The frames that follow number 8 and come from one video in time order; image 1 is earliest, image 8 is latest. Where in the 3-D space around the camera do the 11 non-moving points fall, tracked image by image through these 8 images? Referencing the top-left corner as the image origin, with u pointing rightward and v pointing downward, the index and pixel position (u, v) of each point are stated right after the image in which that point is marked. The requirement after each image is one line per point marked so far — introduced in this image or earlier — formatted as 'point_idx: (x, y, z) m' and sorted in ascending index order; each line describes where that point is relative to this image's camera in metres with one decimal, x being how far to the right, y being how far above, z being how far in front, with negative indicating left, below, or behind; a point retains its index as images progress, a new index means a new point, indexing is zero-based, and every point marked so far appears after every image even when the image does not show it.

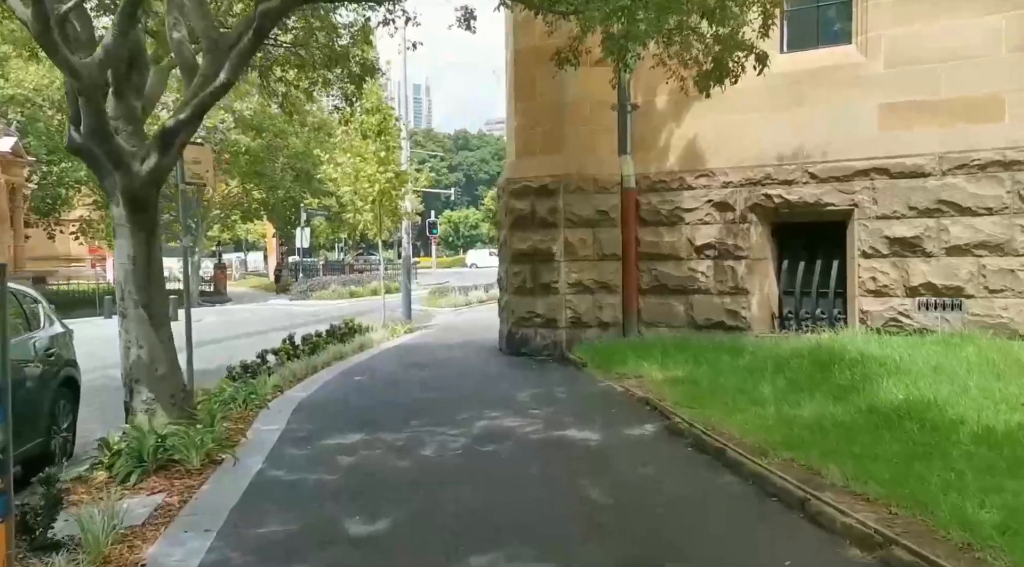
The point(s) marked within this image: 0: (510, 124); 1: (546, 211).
0: (0.0, +2.3, +13.0) m
1: (+0.5, +1.0, +12.1) m
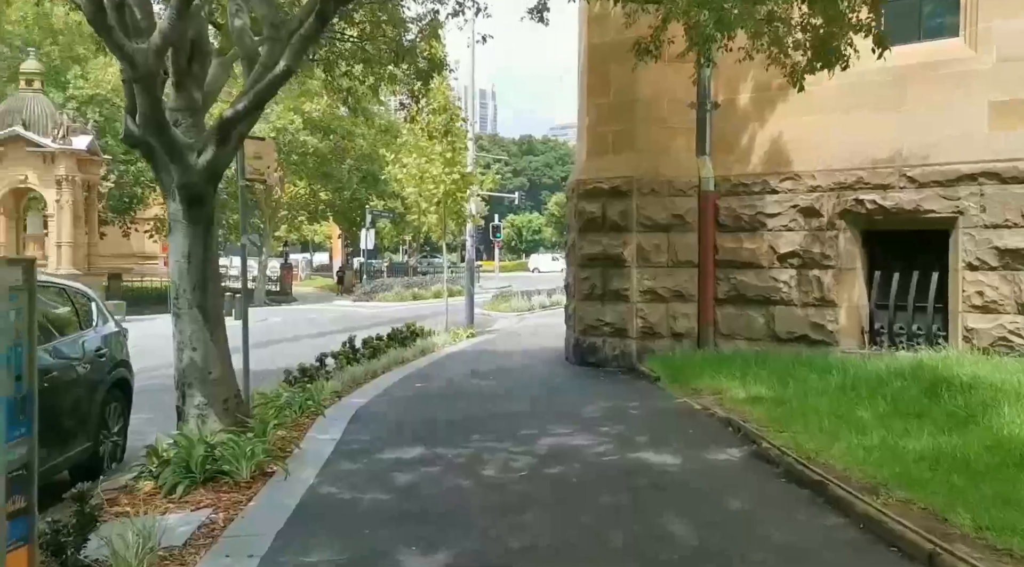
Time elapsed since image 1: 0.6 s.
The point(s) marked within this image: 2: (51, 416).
0: (+1.0, +2.2, +12.5) m
1: (+1.4, +0.9, +11.5) m
2: (-3.3, -1.0, +6.5) m
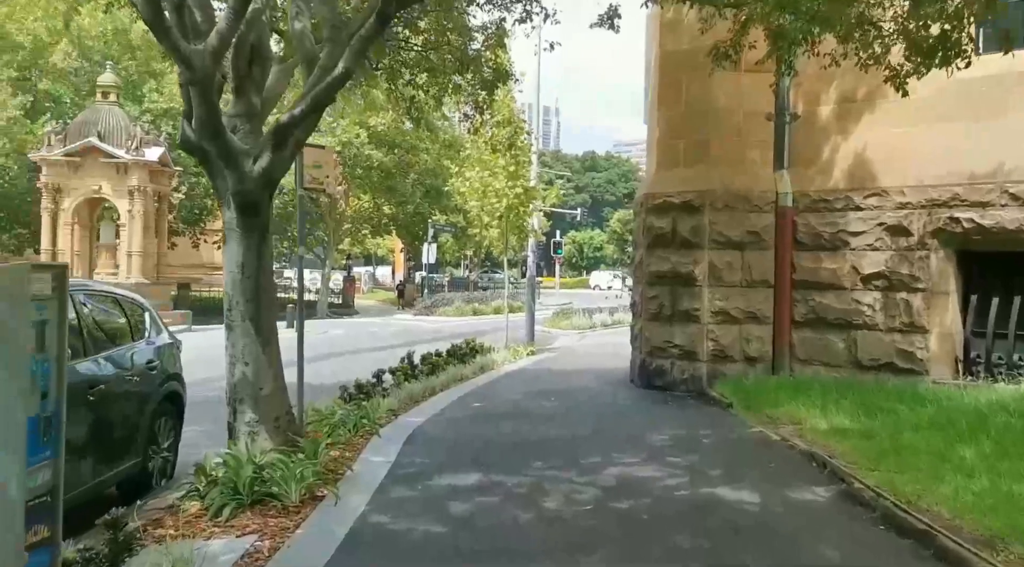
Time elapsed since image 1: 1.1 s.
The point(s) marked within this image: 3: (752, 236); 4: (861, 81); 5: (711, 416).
0: (+1.9, +2.0, +12.0) m
1: (+2.2, +0.6, +11.0) m
2: (-2.9, -1.0, +6.3) m
3: (+2.9, +0.6, +10.8) m
4: (+4.1, +2.3, +10.4) m
5: (+2.1, -1.4, +9.4) m
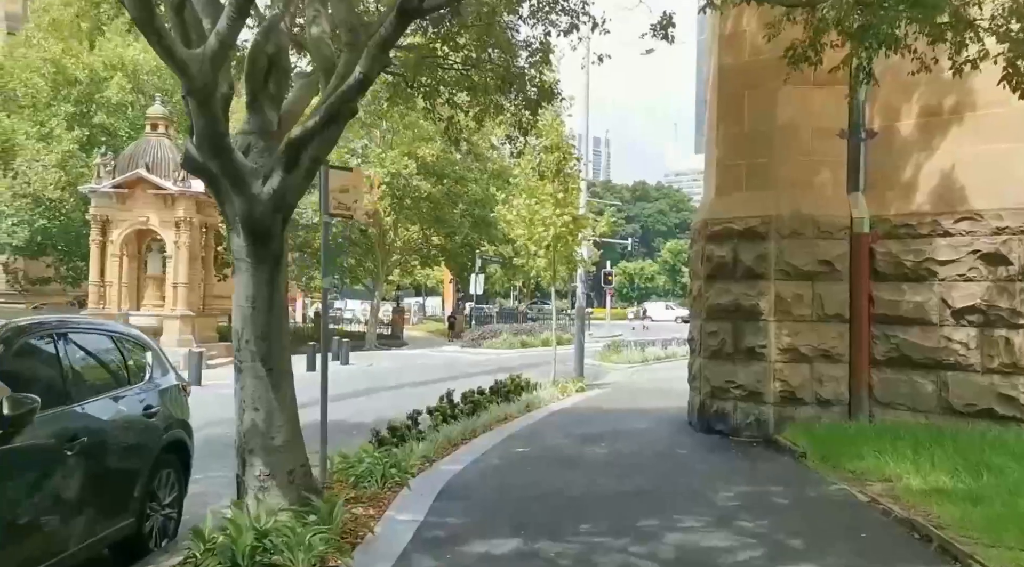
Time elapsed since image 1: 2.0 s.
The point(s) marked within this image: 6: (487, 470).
0: (+2.5, +1.6, +11.0) m
1: (+2.7, +0.3, +10.0) m
2: (-2.6, -1.2, +5.5) m
3: (+3.4, +0.2, +9.7) m
4: (+4.5, +2.0, +9.3) m
5: (+2.5, -1.7, +8.3) m
6: (-0.2, -1.8, +8.7) m
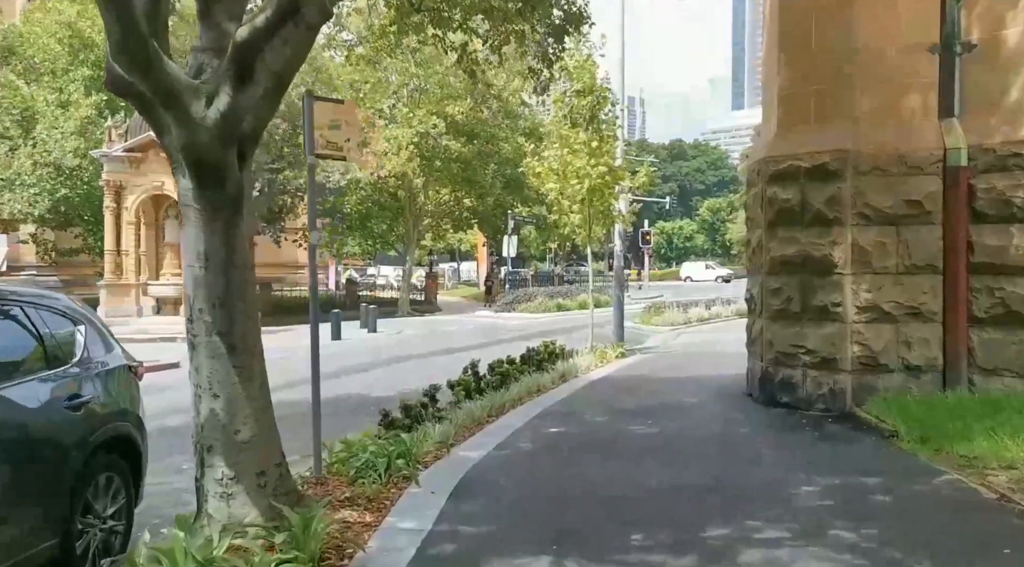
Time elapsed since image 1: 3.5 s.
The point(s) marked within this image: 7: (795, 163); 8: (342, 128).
0: (+2.7, +2.1, +9.5) m
1: (+3.0, +0.8, +8.4) m
2: (-2.5, -1.0, +4.3) m
3: (+3.7, +0.7, +8.2) m
4: (+4.7, +2.5, +7.6) m
5: (+2.7, -1.3, +6.8) m
6: (0.0, -1.4, +7.4) m
7: (+2.7, +1.2, +8.7) m
8: (-1.3, +1.2, +6.9) m
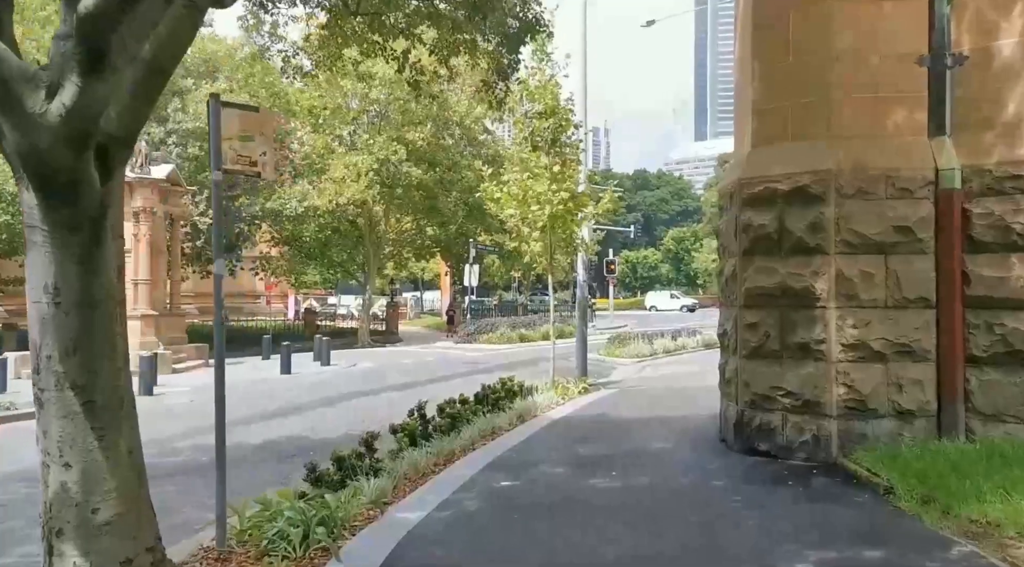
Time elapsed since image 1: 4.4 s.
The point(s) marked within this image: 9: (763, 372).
0: (+2.2, +1.8, +8.7) m
1: (+2.5, +0.5, +7.6) m
2: (-2.8, -1.2, +3.2) m
3: (+3.2, +0.4, +7.4) m
4: (+4.3, +2.2, +7.0) m
5: (+2.4, -1.5, +6.0) m
6: (-0.4, -1.7, +6.4) m
7: (+2.3, +0.9, +7.9) m
8: (-1.7, +1.0, +5.9) m
9: (+2.2, -0.8, +7.9) m
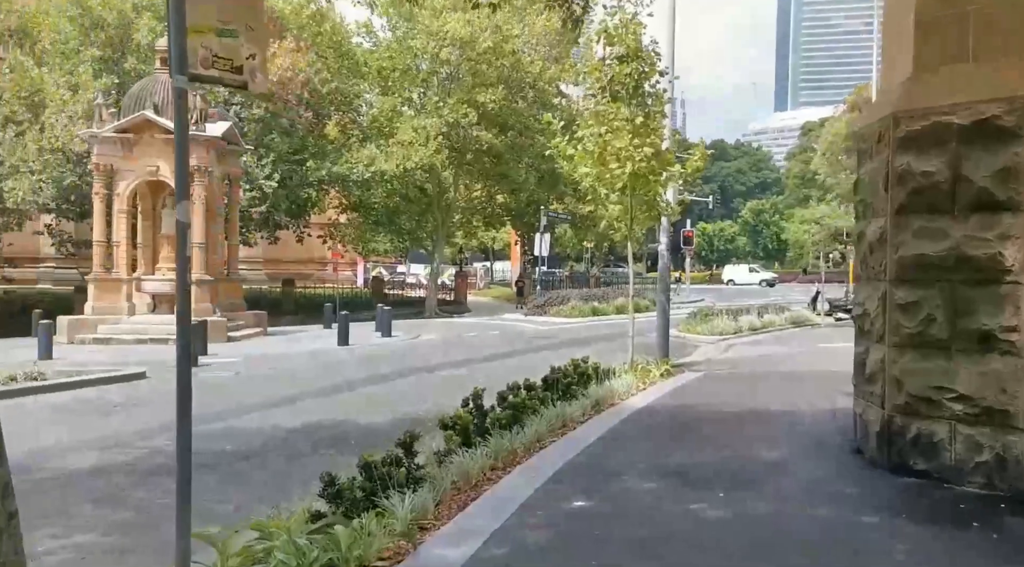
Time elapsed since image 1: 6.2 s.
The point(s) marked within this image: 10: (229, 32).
0: (+2.9, +2.0, +6.7) m
1: (+3.0, +0.7, +5.6) m
2: (-2.6, -1.0, +1.7) m
3: (+3.7, +0.6, +5.3) m
4: (+4.8, +2.4, +4.8) m
5: (+2.7, -1.4, +4.1) m
6: (0.0, -1.5, +4.7) m
7: (+2.8, +1.1, +5.9) m
8: (-1.3, +1.2, +4.3) m
9: (+2.8, -0.6, +6.0) m
10: (-1.3, +1.2, +4.3) m
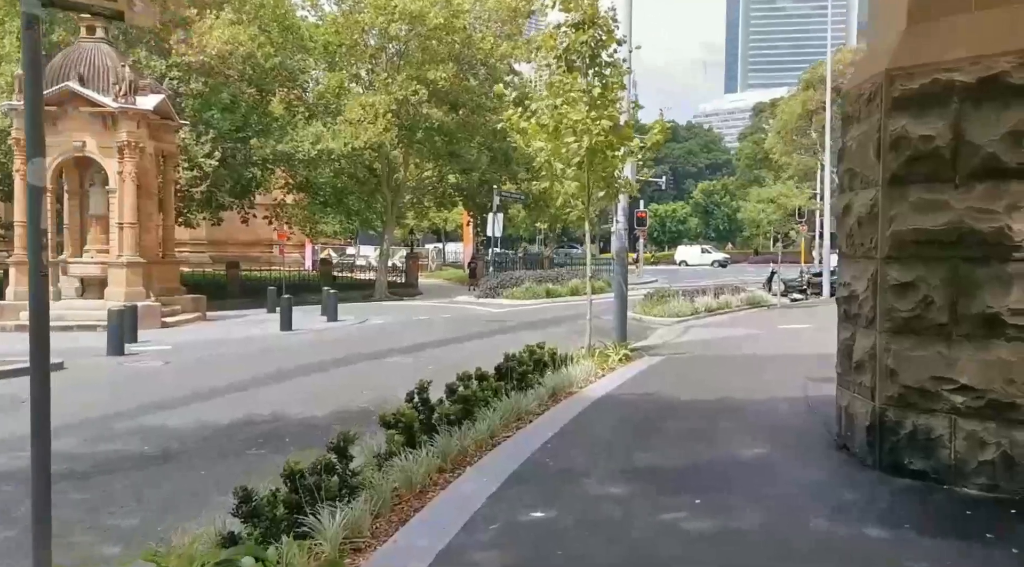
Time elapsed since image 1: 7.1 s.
0: (+2.5, +2.2, +6.0) m
1: (+2.7, +0.8, +5.0) m
2: (-2.7, -1.0, +0.8) m
3: (+3.5, +0.7, +4.7) m
4: (+4.5, +2.5, +4.2) m
5: (+2.5, -1.3, +3.4) m
6: (-0.2, -1.4, +4.0) m
7: (+2.5, +1.2, +5.2) m
8: (-1.5, +1.3, +3.4) m
9: (+2.5, -0.4, +5.4) m
10: (-1.5, +1.3, +3.4) m
